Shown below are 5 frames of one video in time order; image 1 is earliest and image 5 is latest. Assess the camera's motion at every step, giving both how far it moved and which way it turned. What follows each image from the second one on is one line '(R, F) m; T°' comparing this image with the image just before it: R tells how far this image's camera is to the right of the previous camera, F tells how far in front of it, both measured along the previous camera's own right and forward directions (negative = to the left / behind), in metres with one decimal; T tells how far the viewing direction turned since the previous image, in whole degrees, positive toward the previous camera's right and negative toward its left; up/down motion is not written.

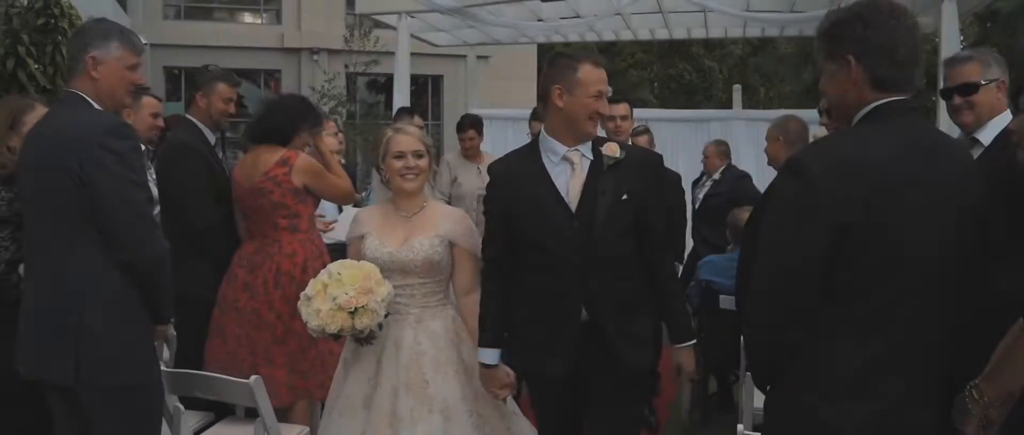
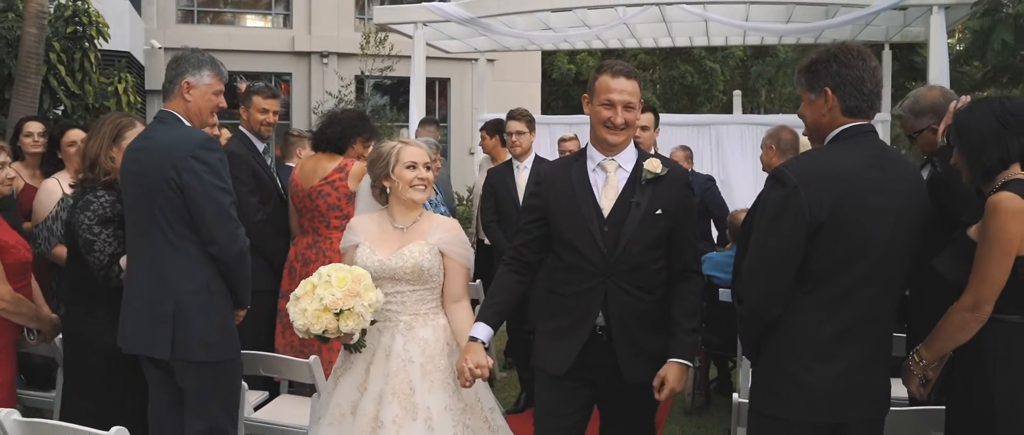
(-0.1, -0.6) m; 0°
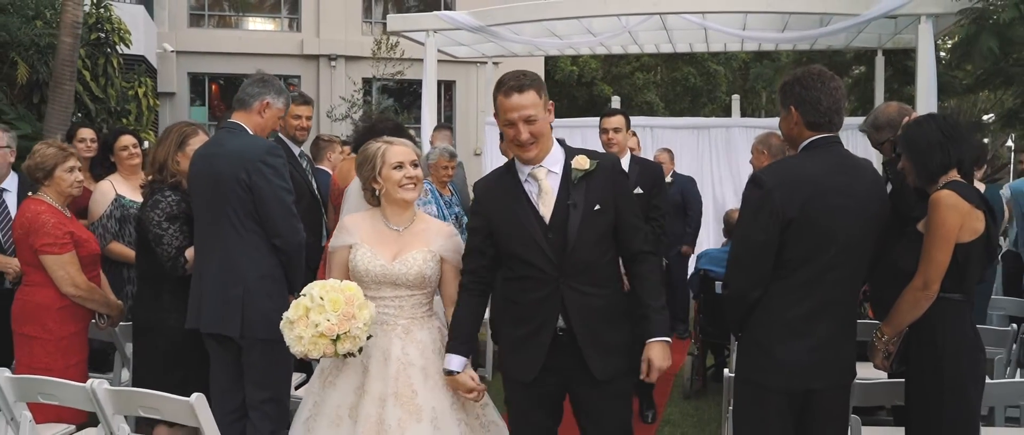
(-0.1, -0.5) m; 0°
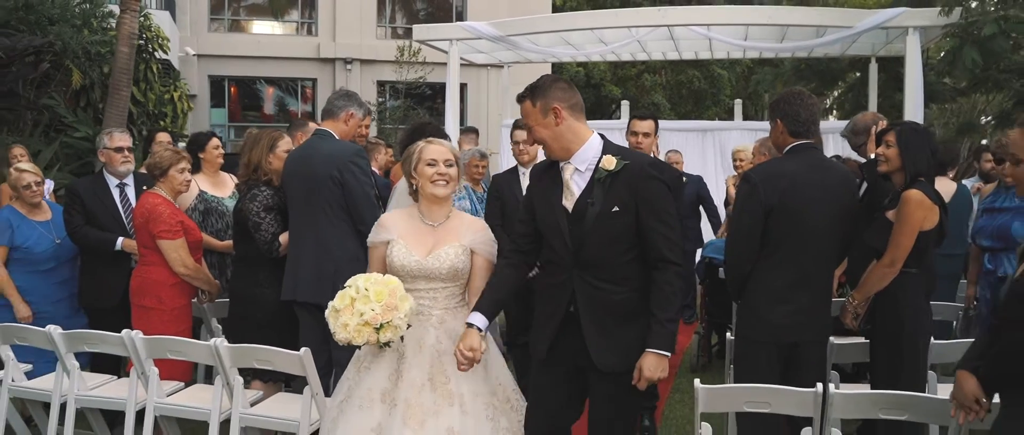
(-0.2, -0.9) m; 0°
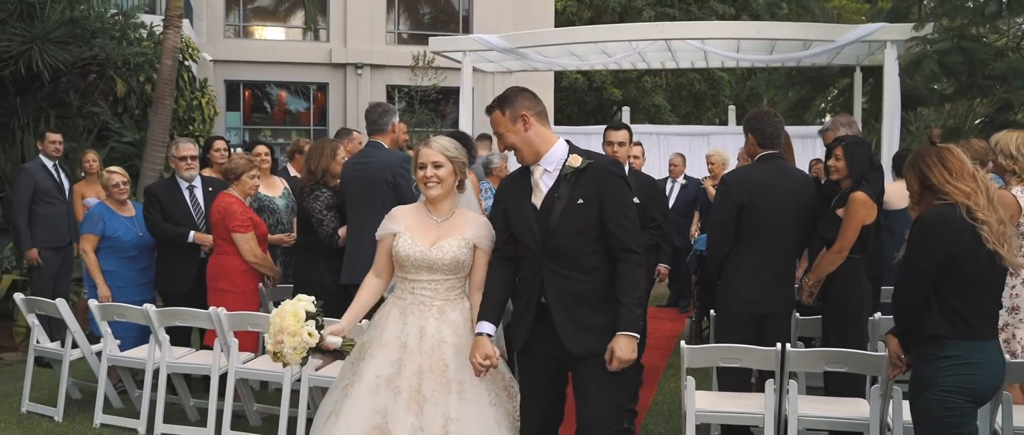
(-0.1, -1.0) m; 0°
